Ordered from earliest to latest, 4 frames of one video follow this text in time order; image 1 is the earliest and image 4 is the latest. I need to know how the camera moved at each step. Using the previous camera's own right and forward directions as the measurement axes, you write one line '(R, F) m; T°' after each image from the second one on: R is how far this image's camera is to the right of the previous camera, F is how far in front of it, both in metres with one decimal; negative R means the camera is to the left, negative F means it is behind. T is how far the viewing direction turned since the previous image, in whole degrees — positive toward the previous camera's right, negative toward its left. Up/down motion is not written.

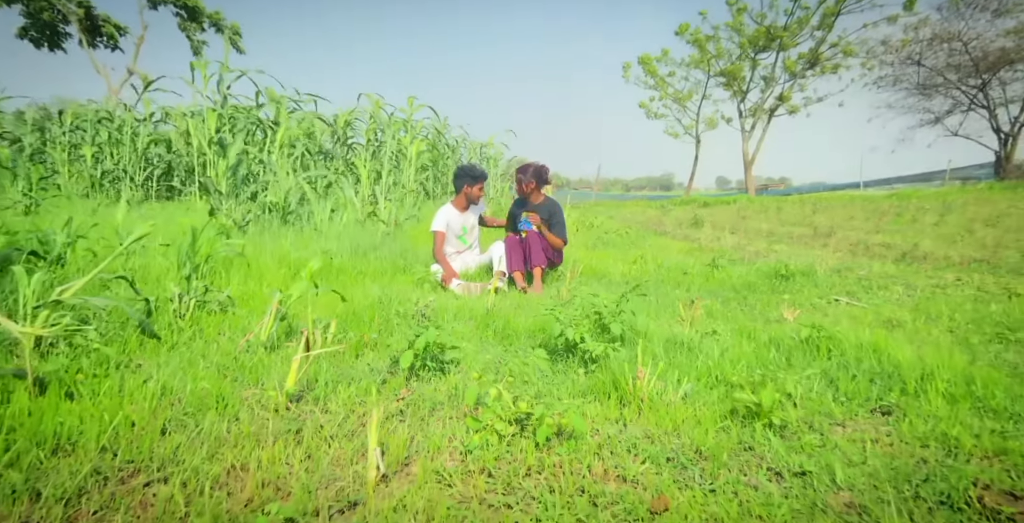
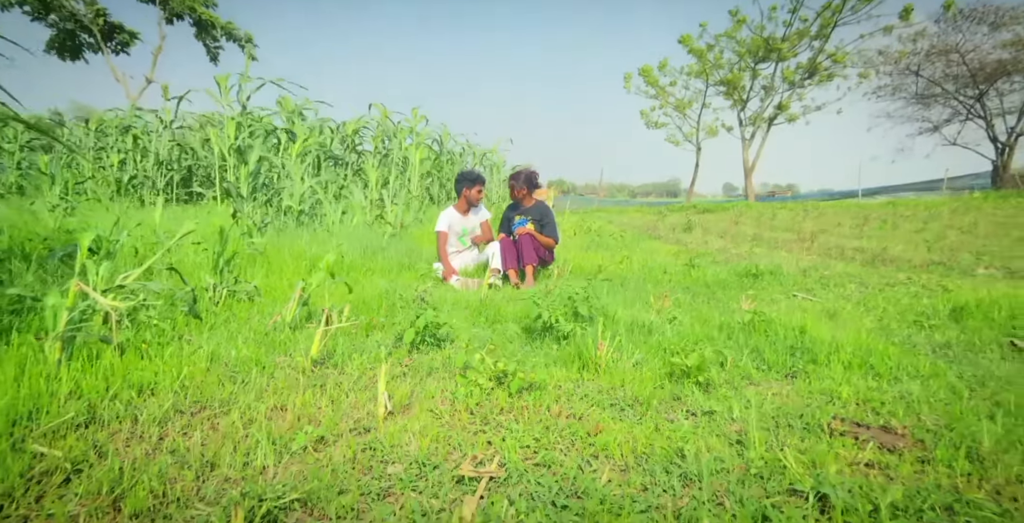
(+0.1, -0.5) m; -1°
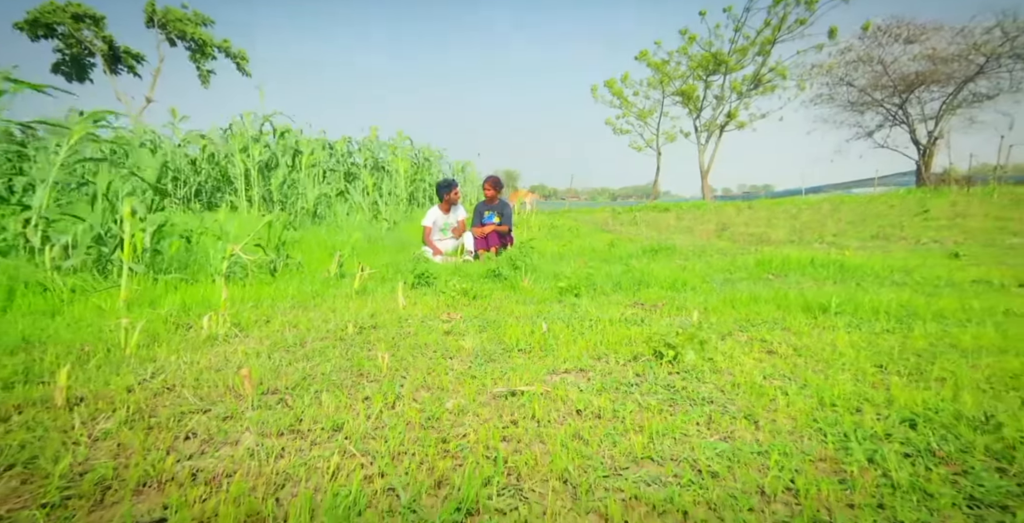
(+0.2, -1.8) m; +2°
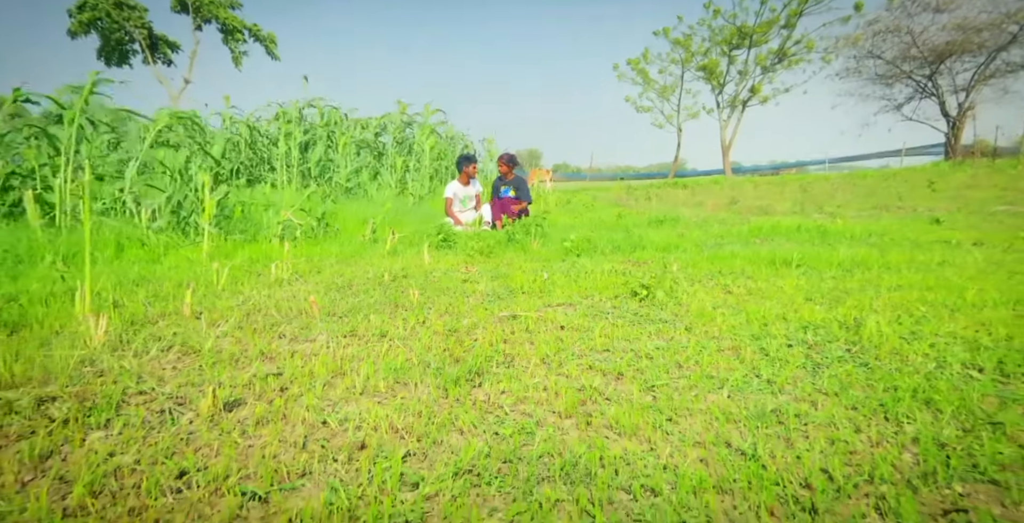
(+0.1, -0.6) m; -2°
